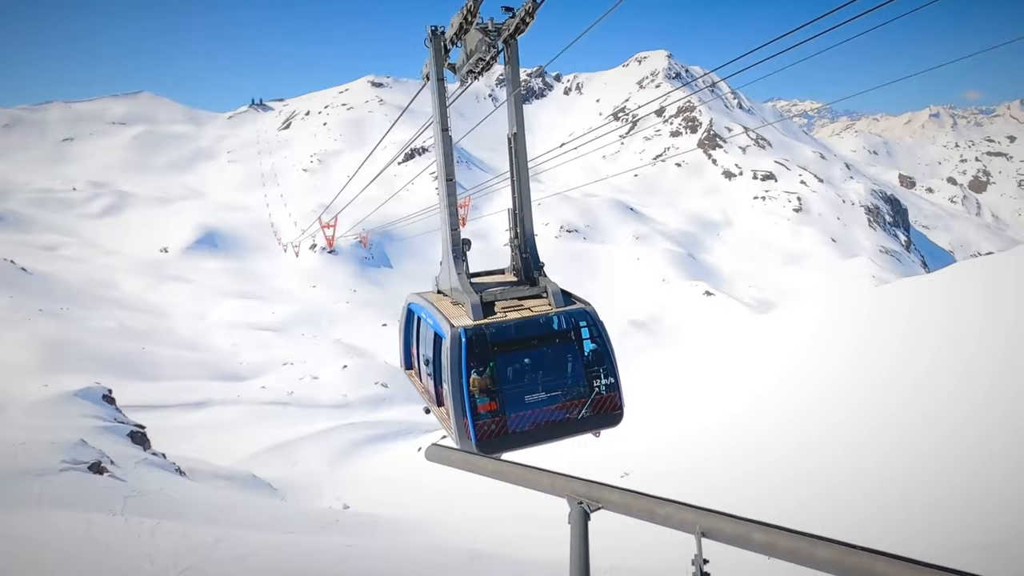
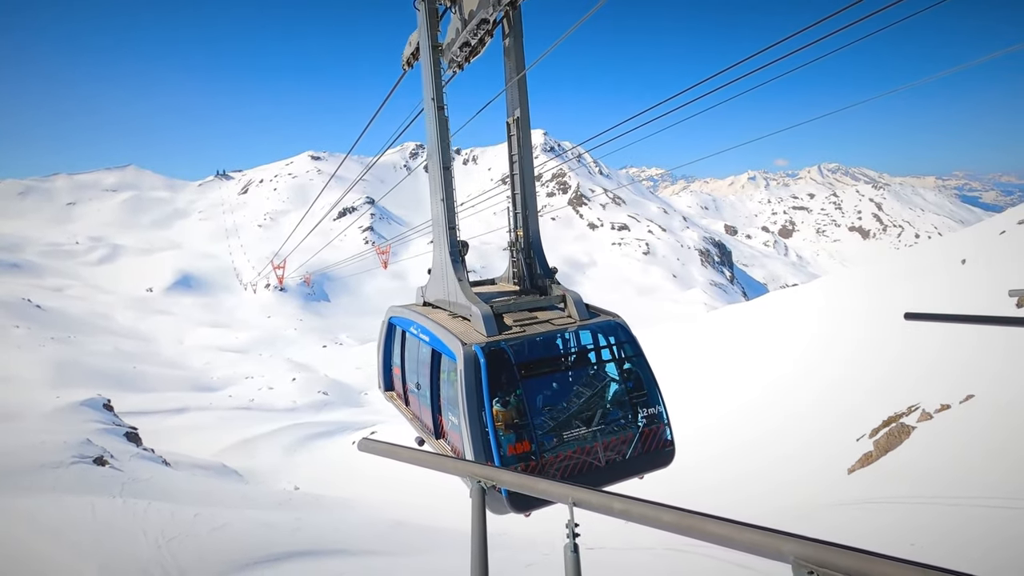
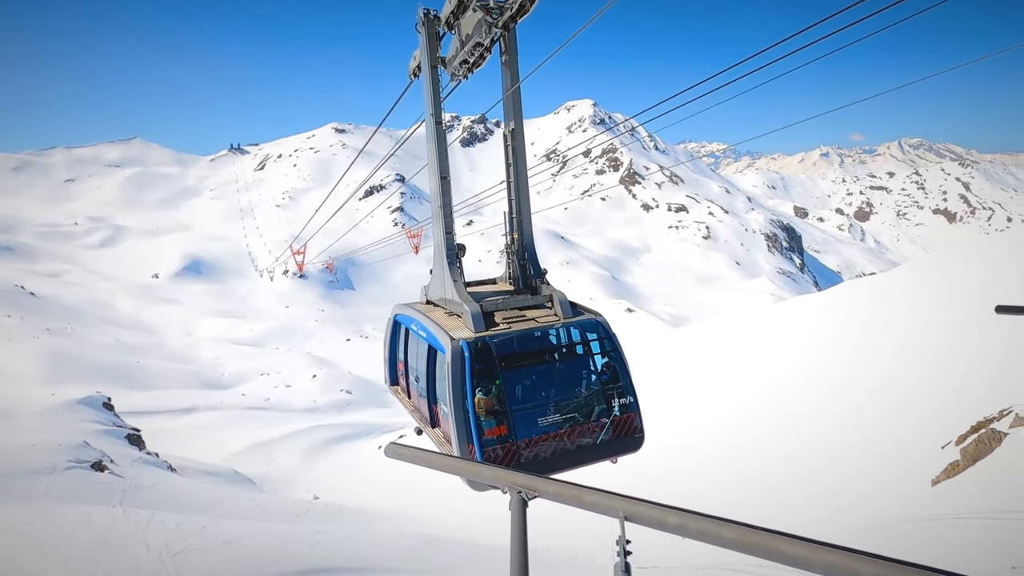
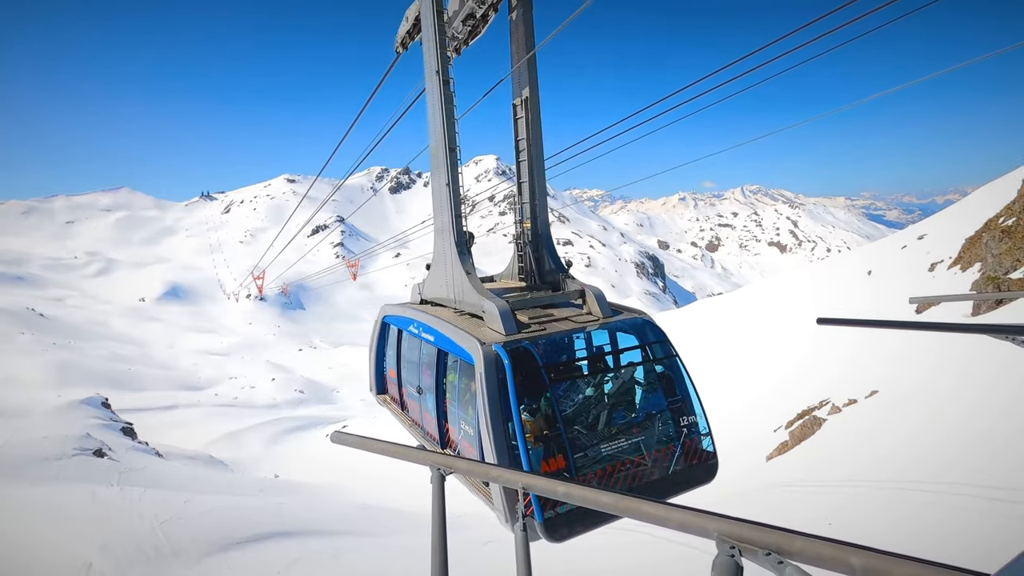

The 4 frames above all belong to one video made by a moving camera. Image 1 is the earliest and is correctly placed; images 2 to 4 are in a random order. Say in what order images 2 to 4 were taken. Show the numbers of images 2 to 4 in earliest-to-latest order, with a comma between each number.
3, 2, 4
